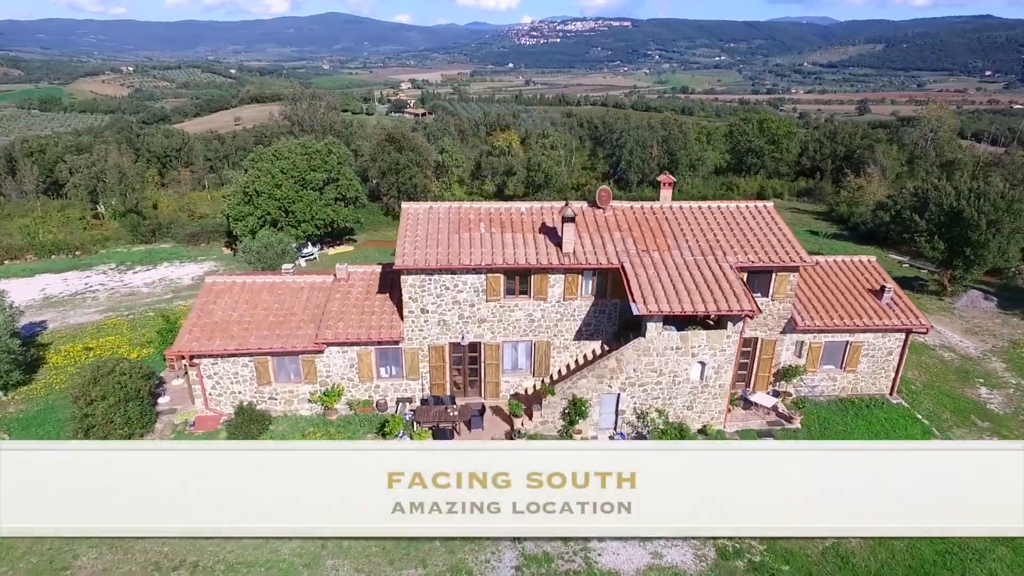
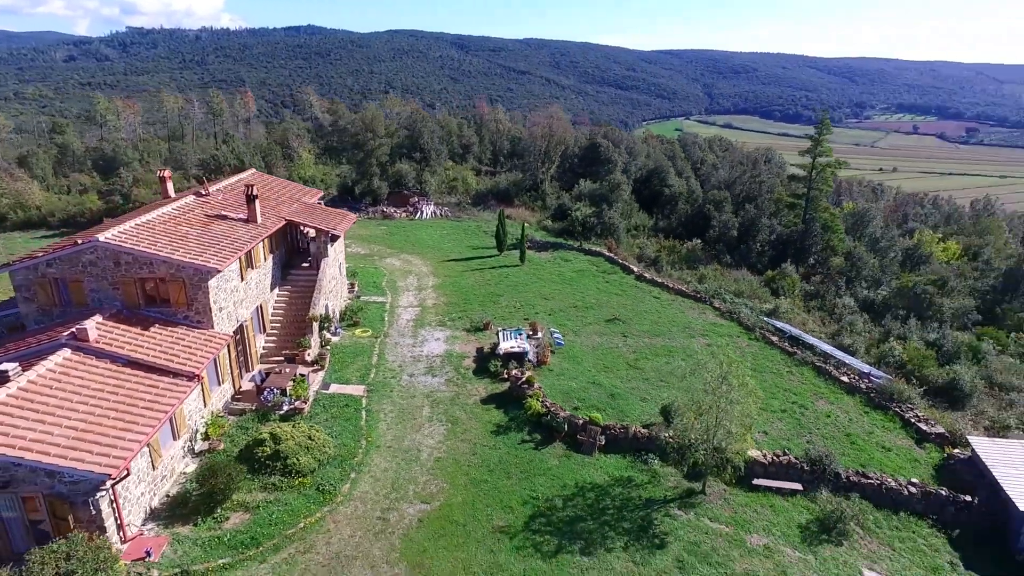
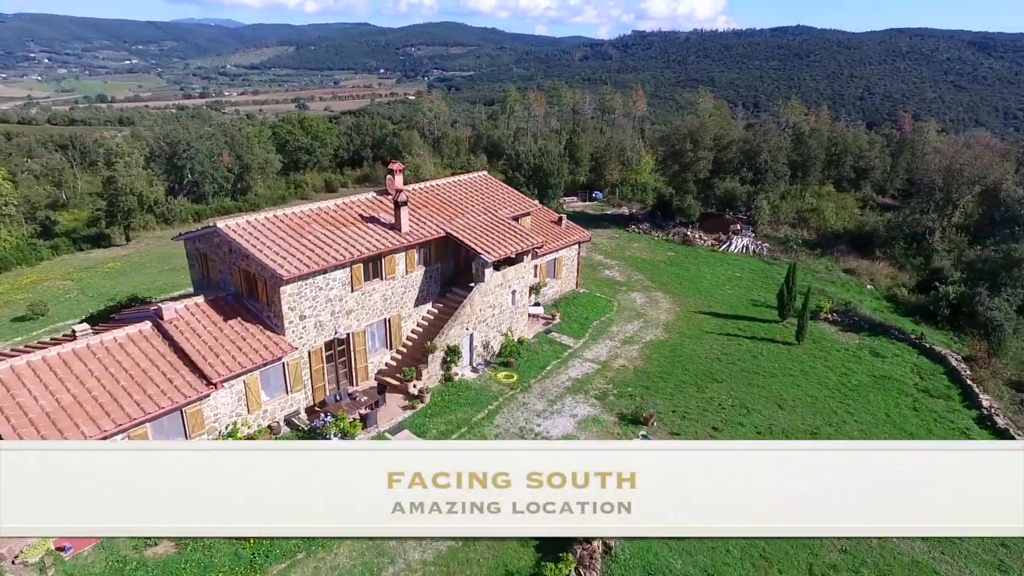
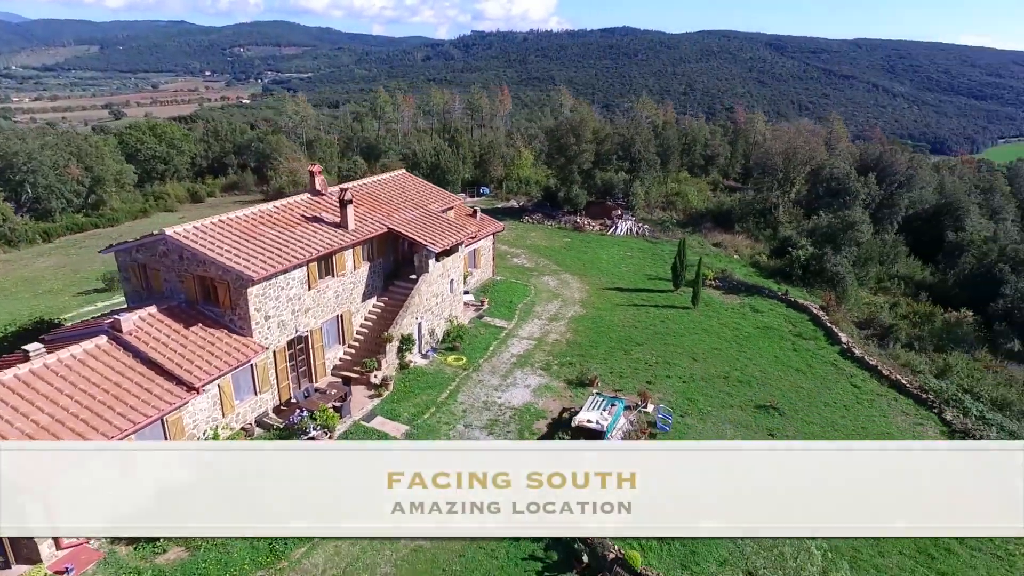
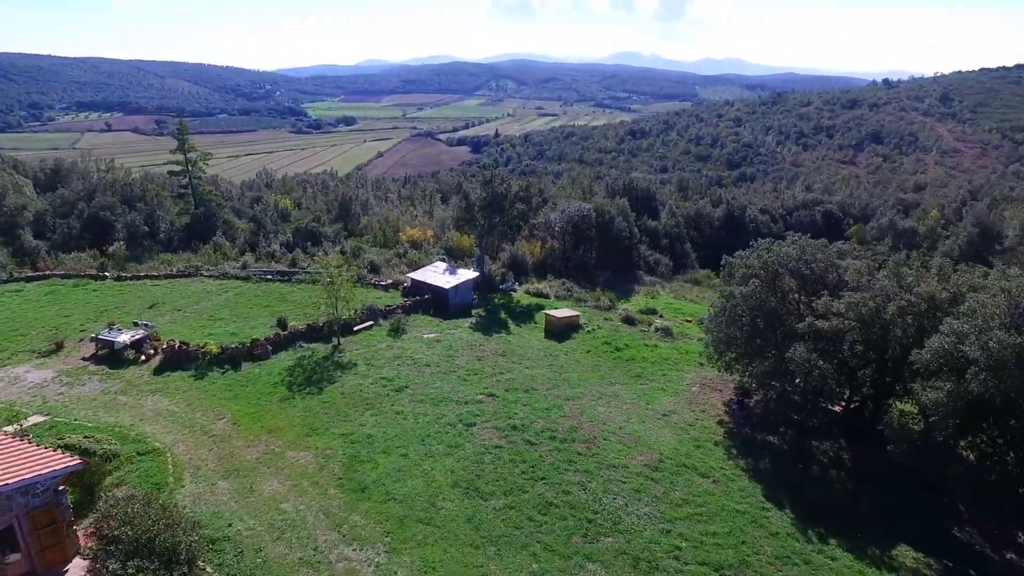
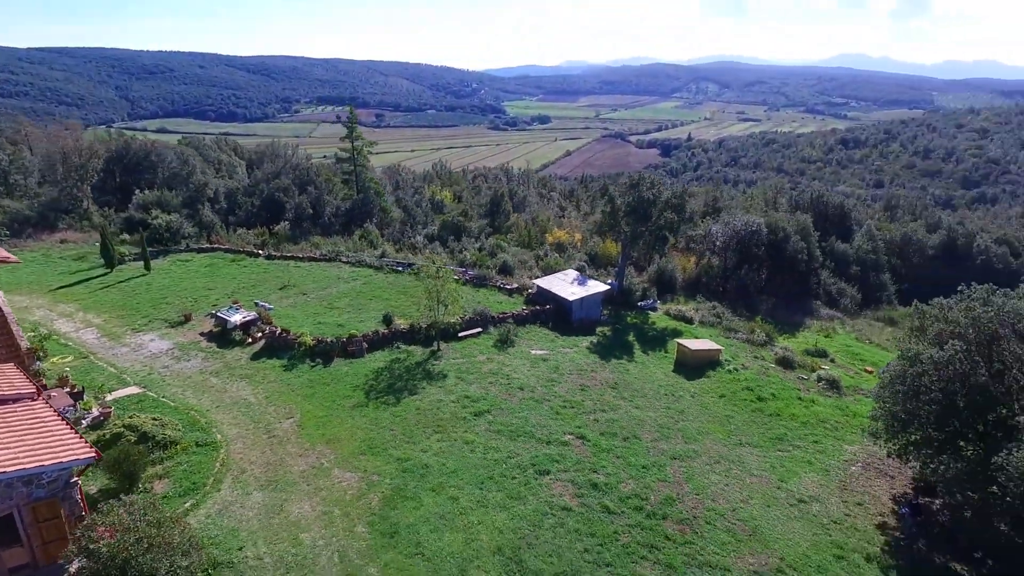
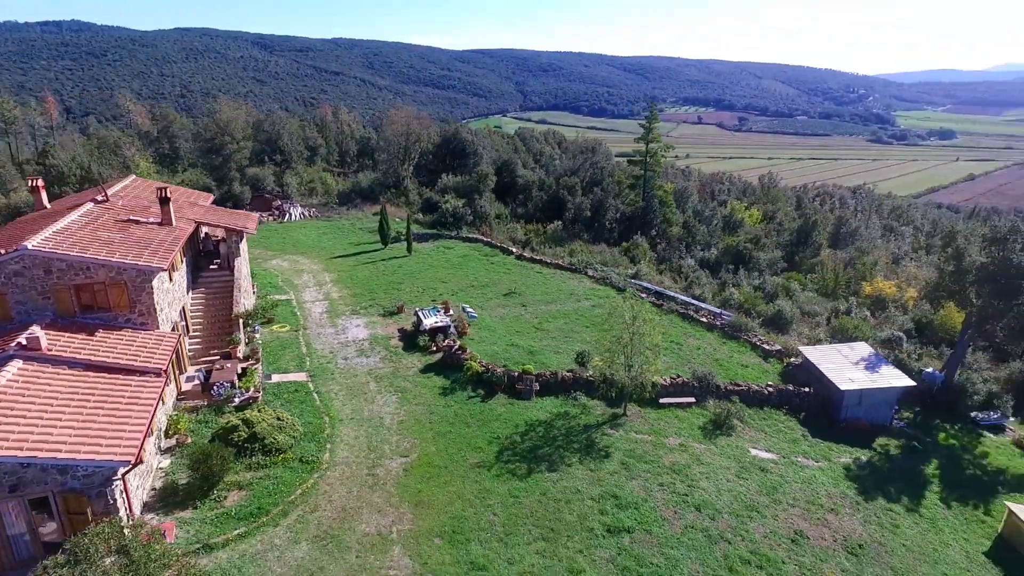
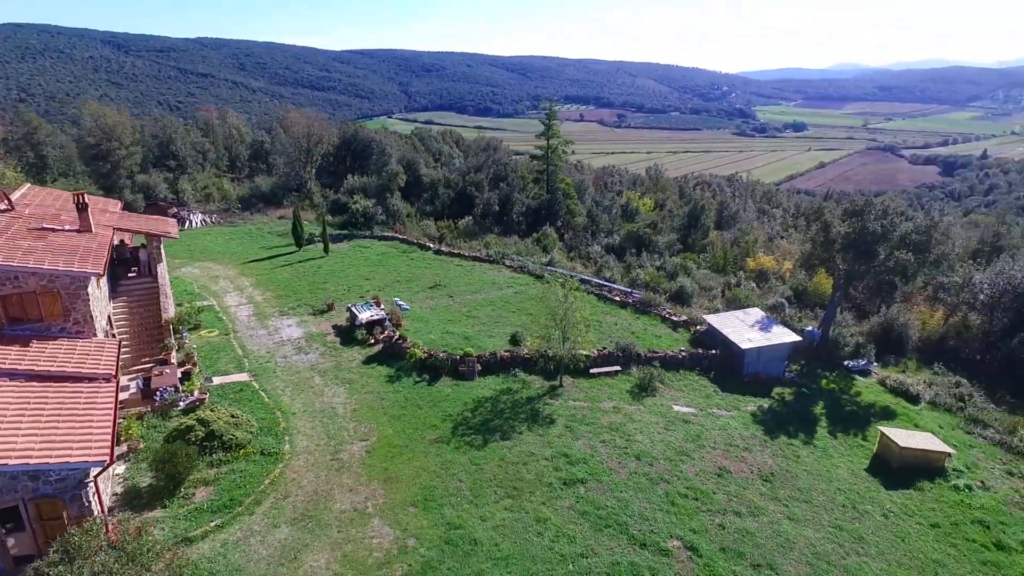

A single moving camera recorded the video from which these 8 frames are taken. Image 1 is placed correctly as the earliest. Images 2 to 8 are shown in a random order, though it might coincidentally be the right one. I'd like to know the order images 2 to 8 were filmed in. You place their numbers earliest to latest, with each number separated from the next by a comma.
3, 4, 2, 7, 8, 6, 5
